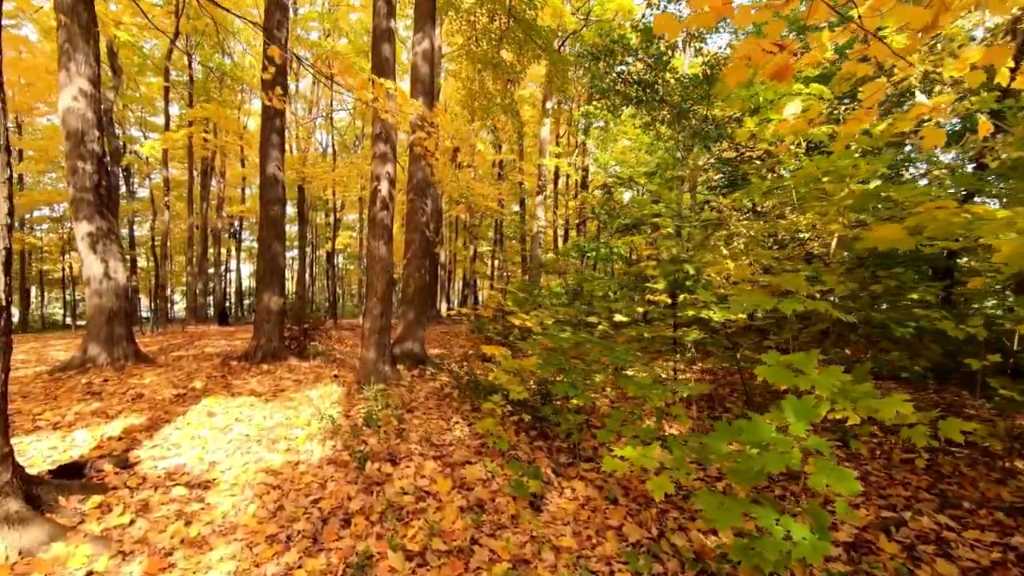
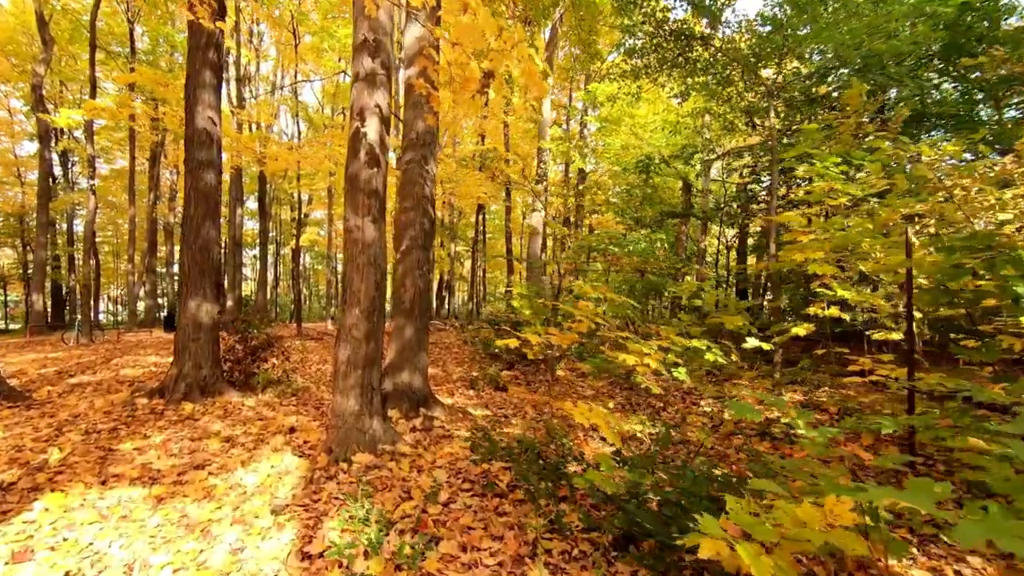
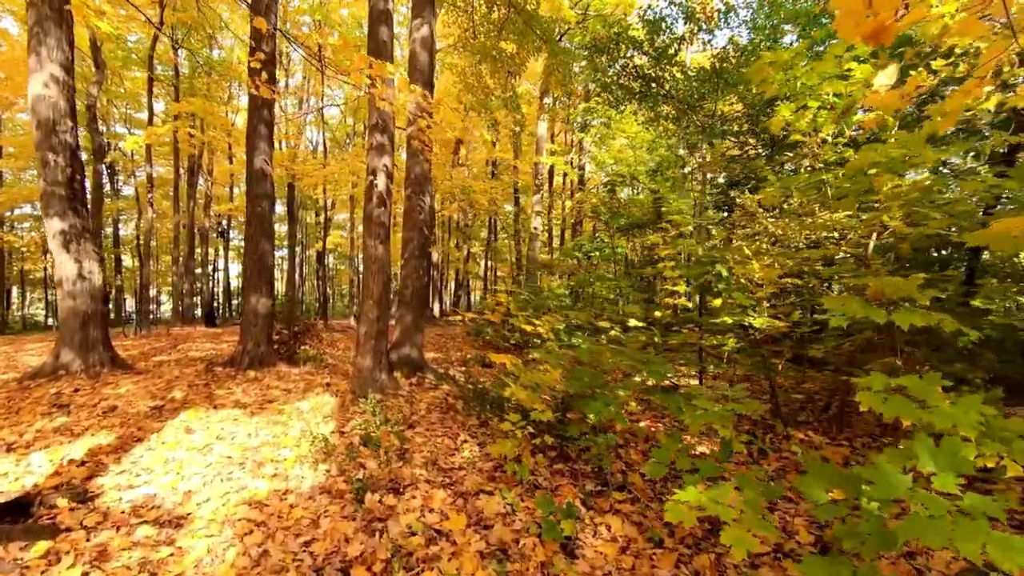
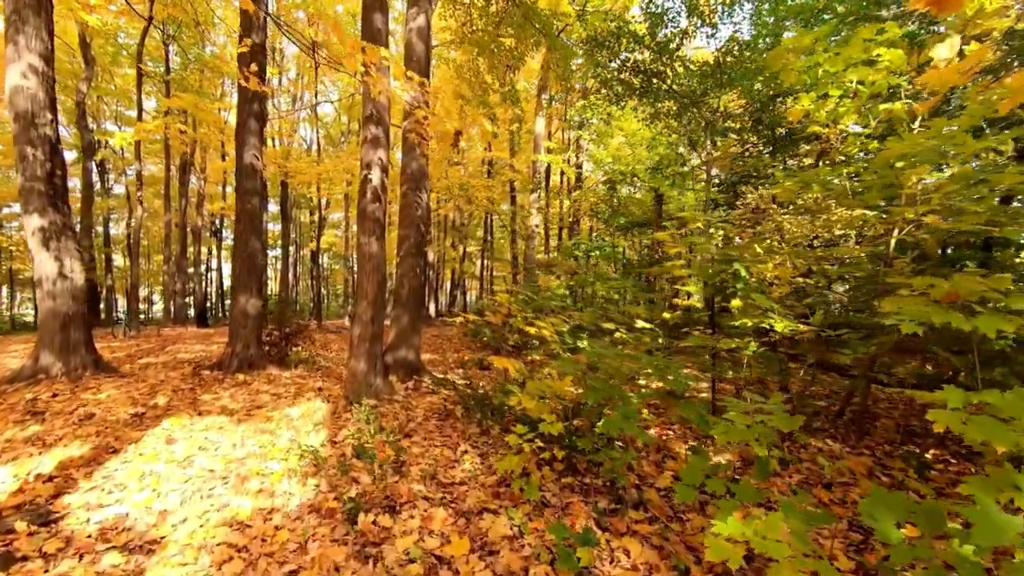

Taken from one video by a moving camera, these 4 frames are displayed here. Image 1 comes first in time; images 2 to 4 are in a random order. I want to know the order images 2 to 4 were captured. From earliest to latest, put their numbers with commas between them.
3, 4, 2
